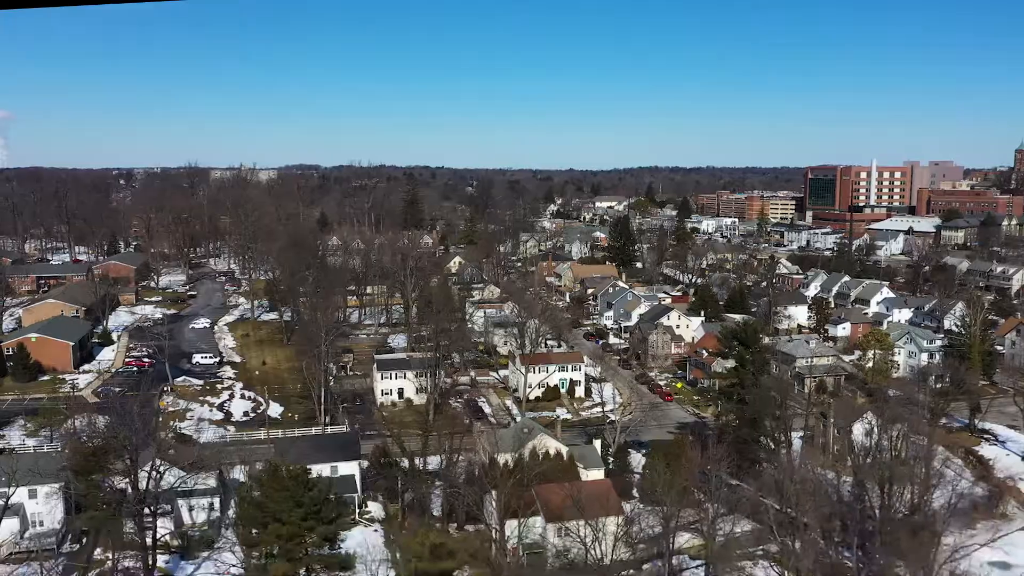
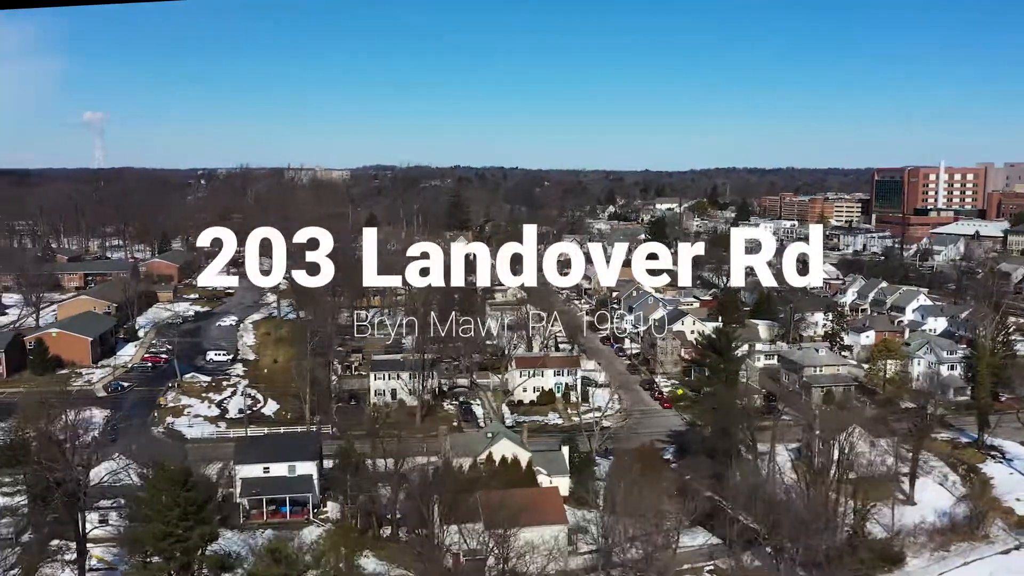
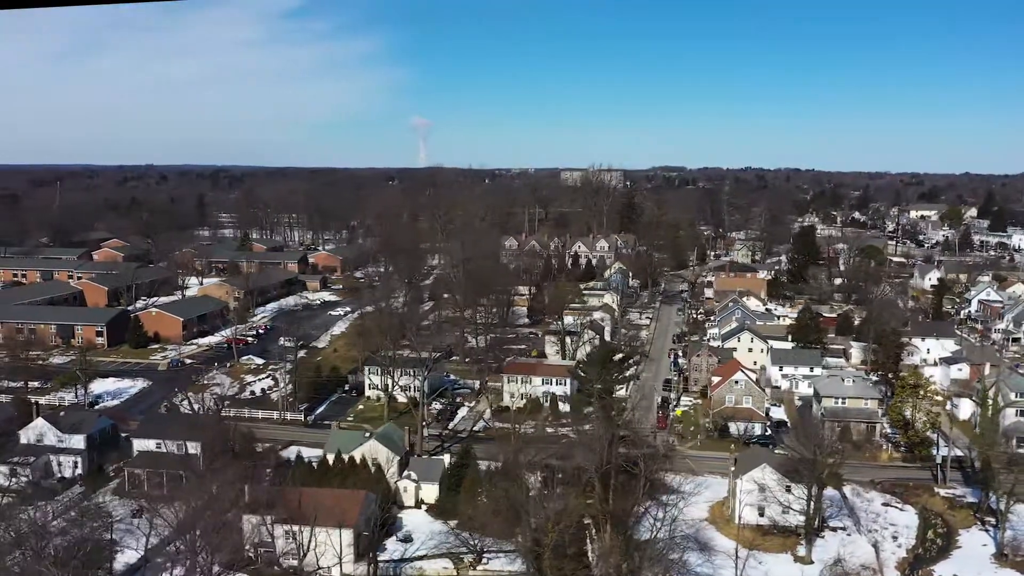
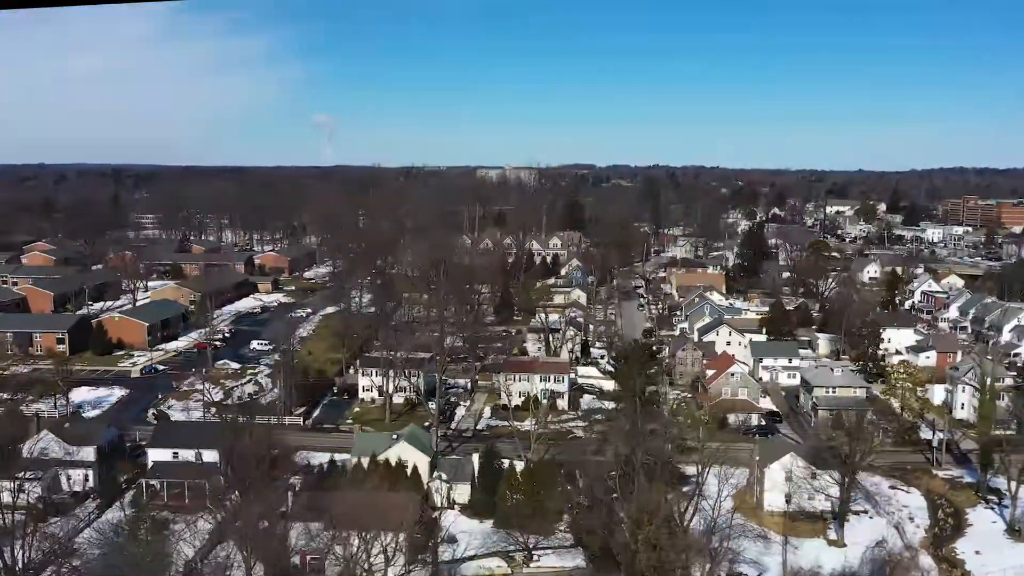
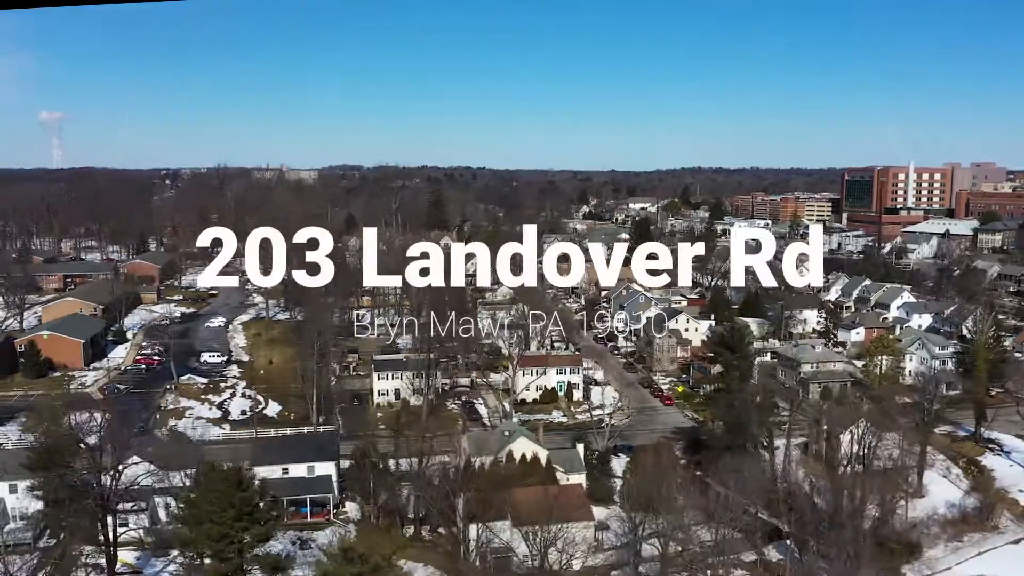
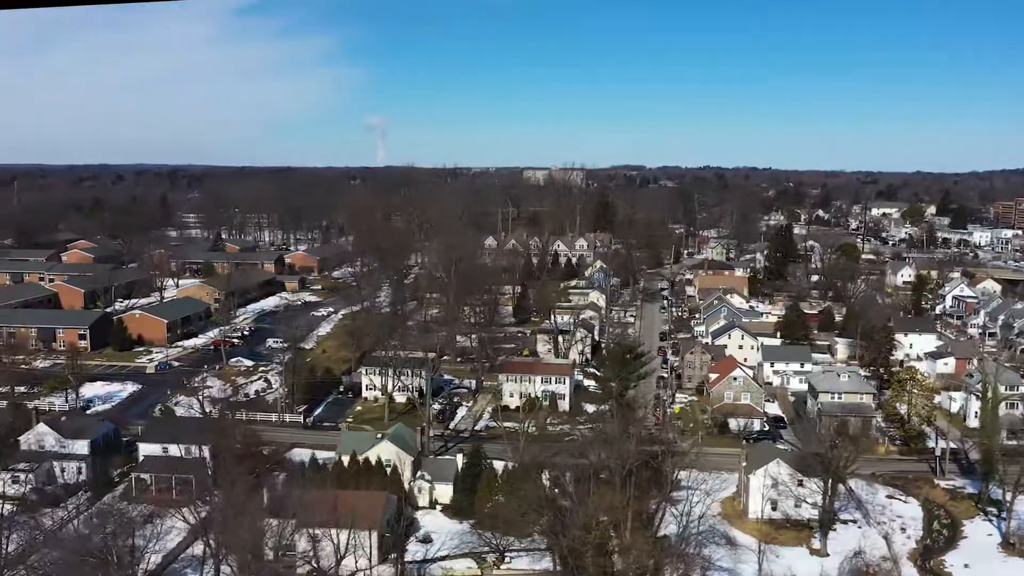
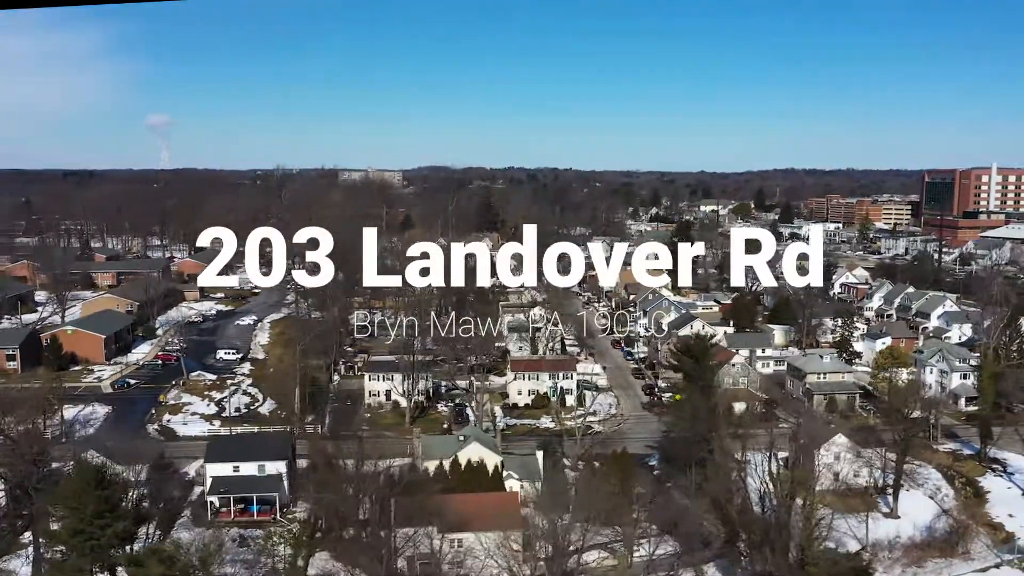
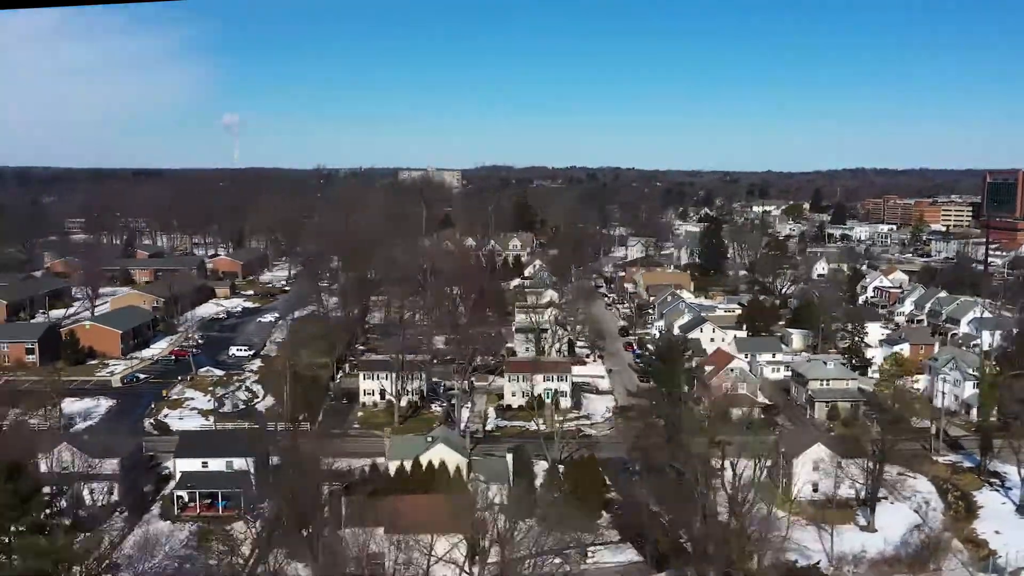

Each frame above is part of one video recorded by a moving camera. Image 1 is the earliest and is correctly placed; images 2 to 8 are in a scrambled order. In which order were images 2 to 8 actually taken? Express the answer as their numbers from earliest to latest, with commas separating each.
5, 2, 7, 8, 4, 6, 3
